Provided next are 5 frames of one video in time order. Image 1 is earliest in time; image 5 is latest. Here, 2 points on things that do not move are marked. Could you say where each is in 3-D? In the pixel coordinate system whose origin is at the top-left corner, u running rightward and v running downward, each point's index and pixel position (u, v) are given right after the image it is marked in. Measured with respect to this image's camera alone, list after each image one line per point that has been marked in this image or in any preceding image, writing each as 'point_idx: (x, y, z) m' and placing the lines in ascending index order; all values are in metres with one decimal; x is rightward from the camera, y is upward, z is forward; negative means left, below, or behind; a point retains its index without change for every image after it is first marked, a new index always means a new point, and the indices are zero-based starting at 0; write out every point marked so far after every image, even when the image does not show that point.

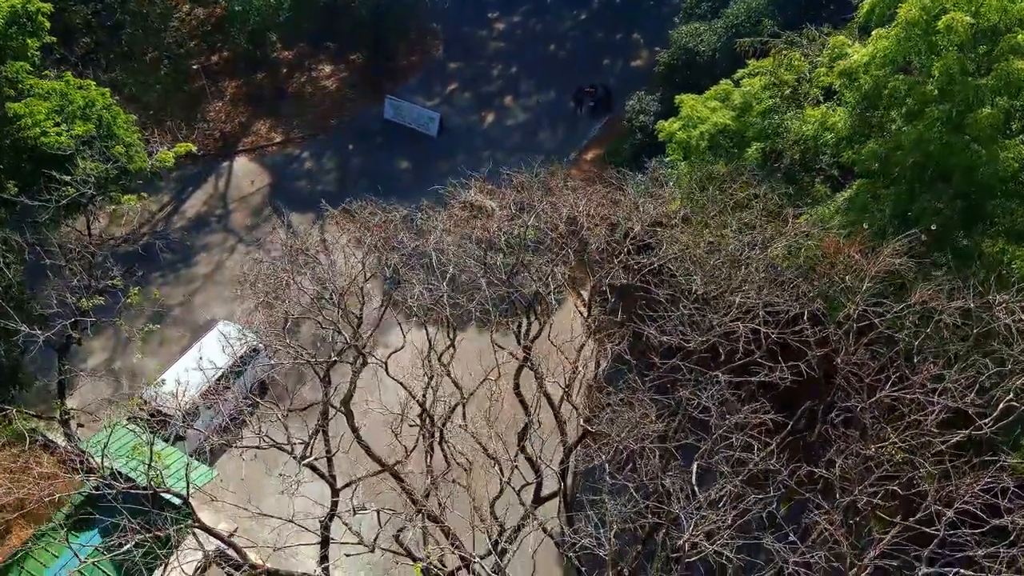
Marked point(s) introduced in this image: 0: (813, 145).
0: (+6.4, +2.9, +15.7) m
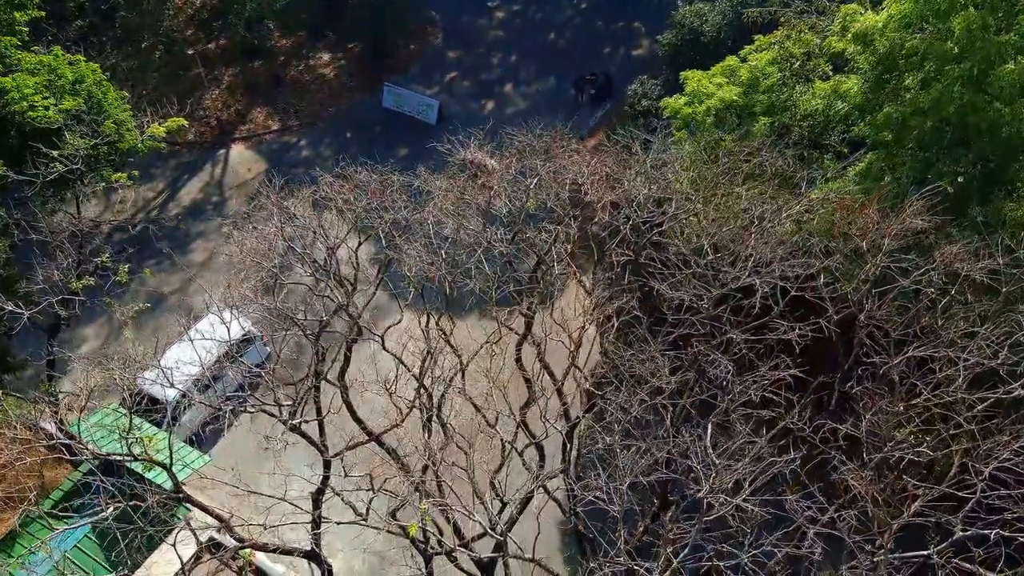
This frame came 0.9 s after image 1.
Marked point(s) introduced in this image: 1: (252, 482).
0: (+6.4, +3.4, +15.3) m
1: (-6.3, -4.6, +17.8) m
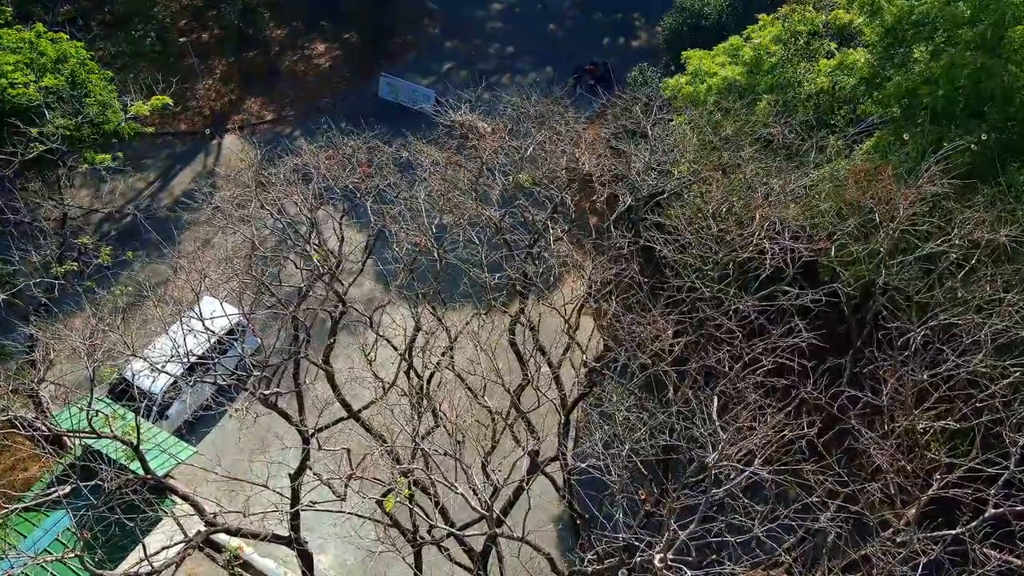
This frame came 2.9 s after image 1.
0: (+6.3, +3.8, +14.7) m
1: (-6.4, -4.3, +17.2) m
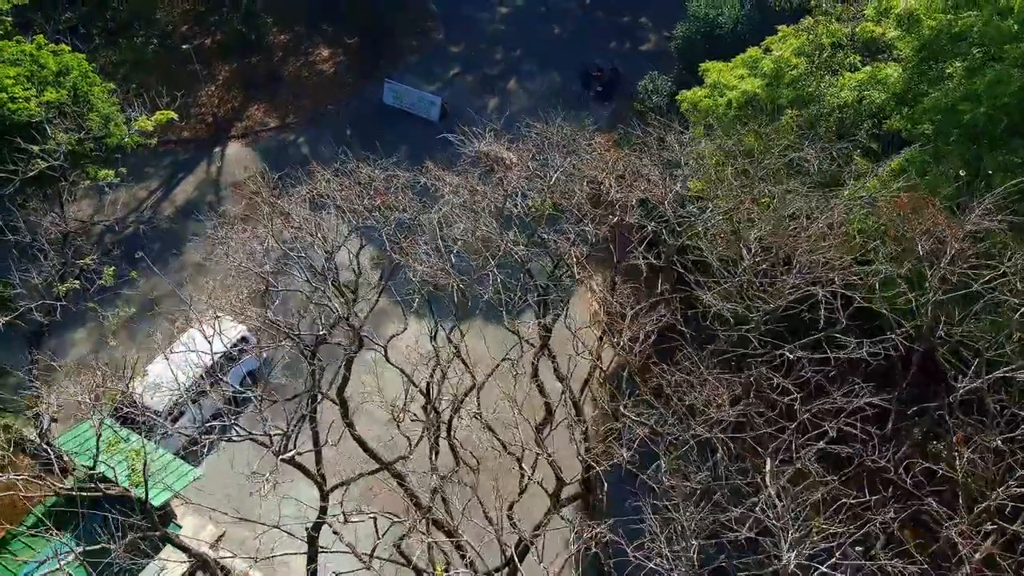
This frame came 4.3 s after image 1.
0: (+6.6, +3.3, +14.2) m
1: (-6.0, -4.7, +16.8) m
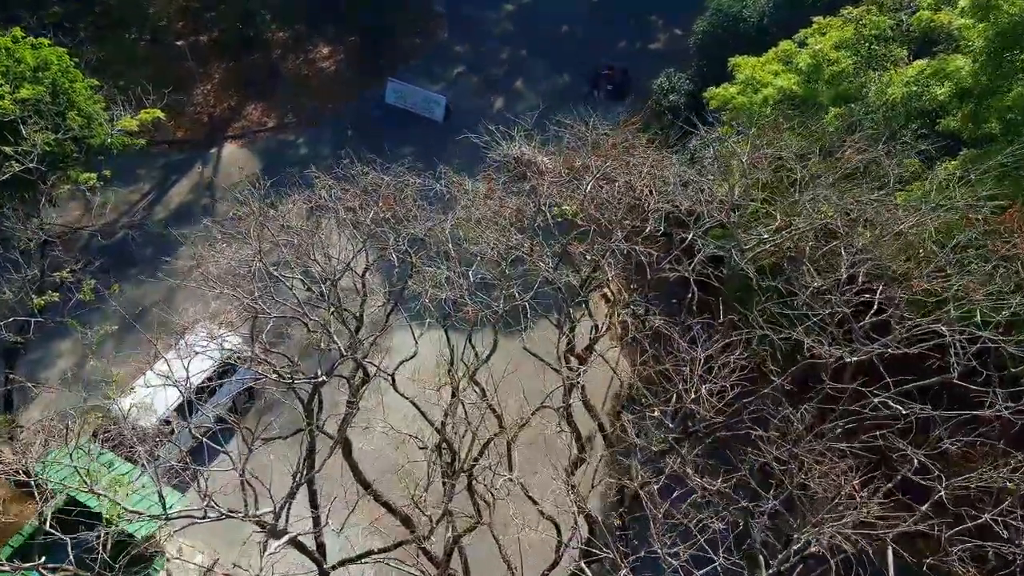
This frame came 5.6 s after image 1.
0: (+7.0, +3.1, +12.9) m
1: (-5.7, -5.0, +15.4) m
